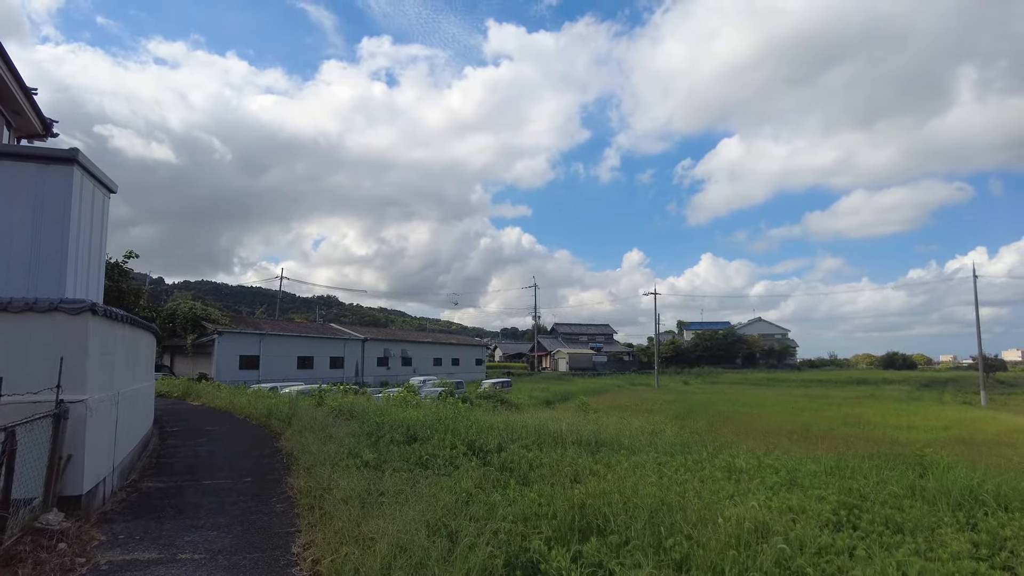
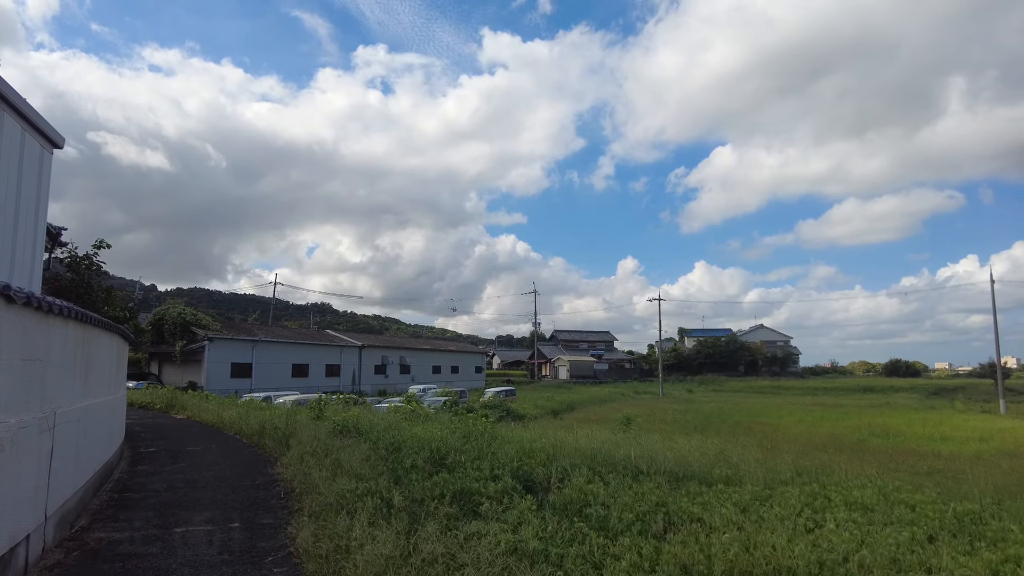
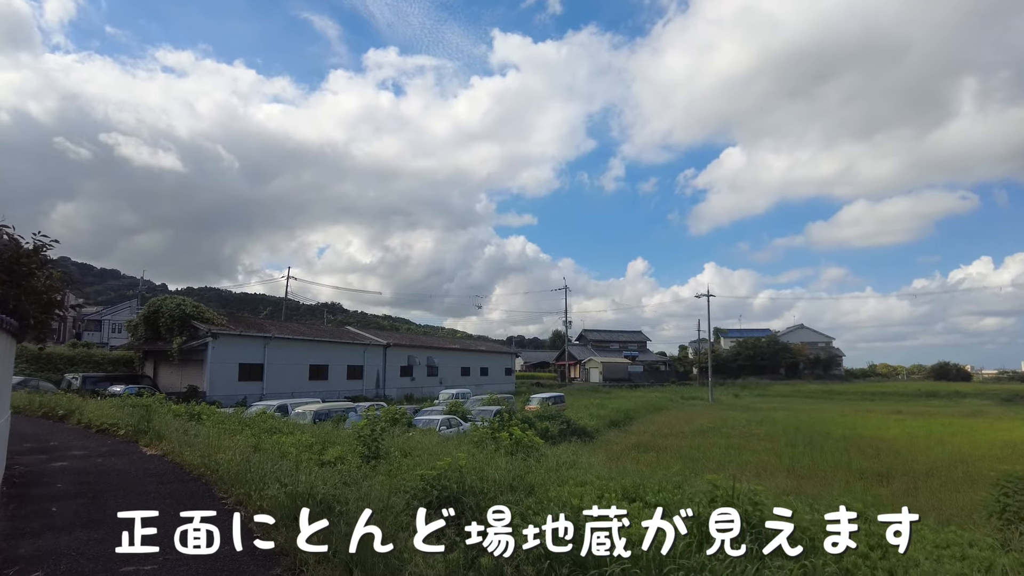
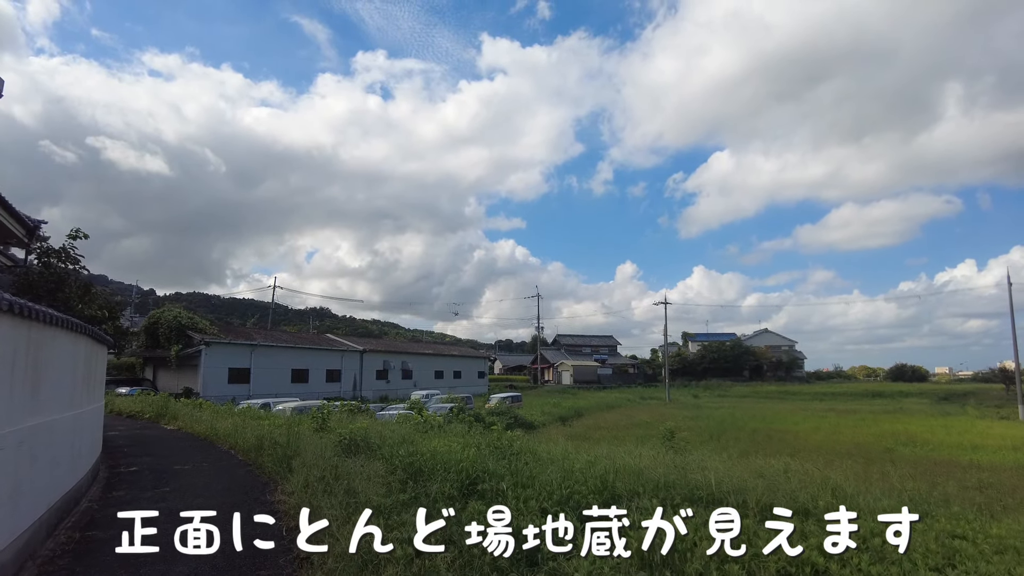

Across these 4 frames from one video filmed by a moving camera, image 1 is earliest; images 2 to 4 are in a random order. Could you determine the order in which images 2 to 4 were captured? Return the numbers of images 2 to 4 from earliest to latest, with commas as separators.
2, 4, 3
